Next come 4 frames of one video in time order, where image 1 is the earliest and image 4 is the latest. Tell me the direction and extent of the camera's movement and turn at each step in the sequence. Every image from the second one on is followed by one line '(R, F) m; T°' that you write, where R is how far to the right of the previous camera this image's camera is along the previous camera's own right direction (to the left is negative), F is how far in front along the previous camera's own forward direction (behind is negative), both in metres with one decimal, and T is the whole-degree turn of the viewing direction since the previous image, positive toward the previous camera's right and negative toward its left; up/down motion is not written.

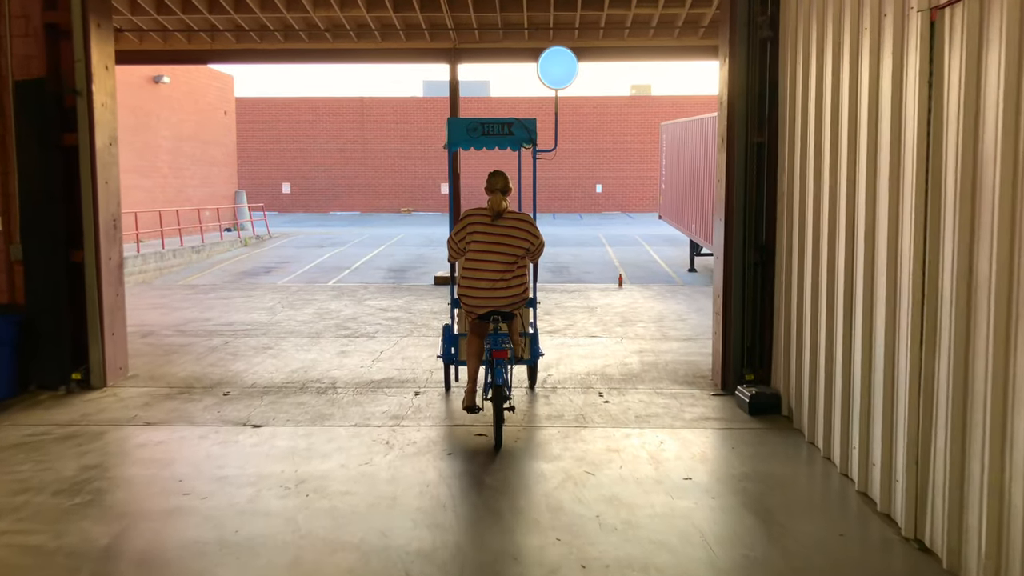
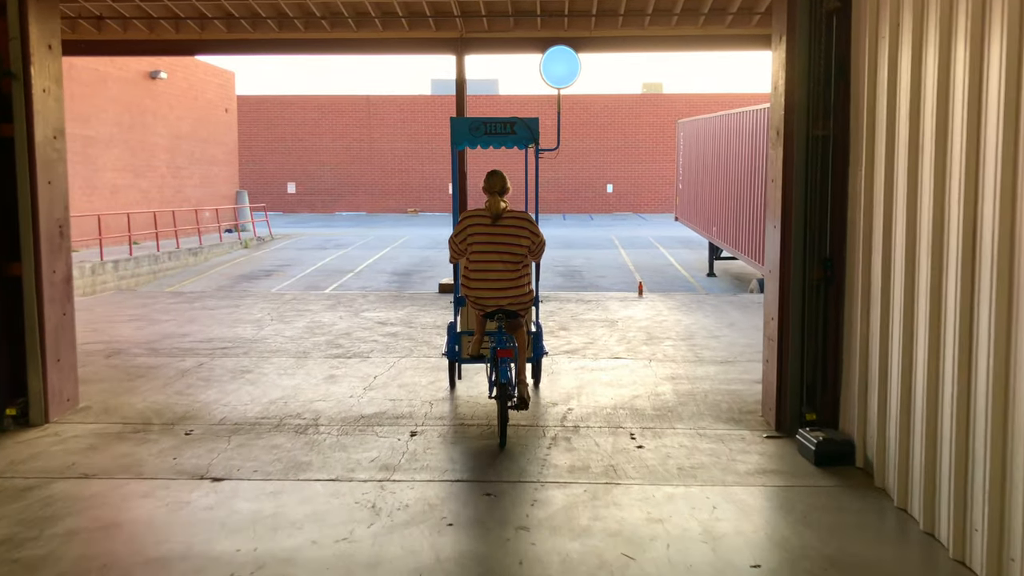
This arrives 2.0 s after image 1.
(0.0, +1.0) m; -1°
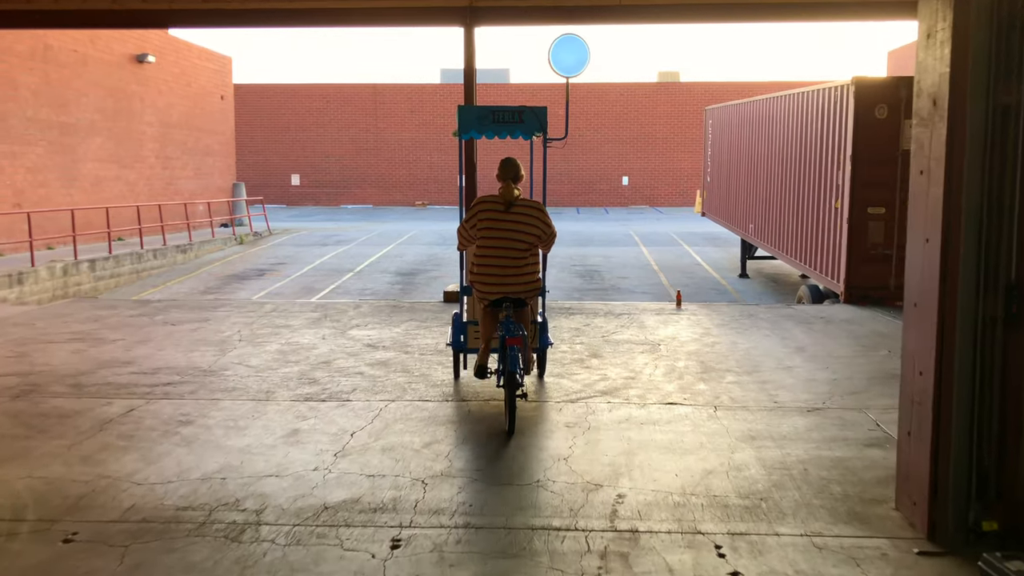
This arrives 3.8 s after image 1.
(-0.1, +1.7) m; -1°
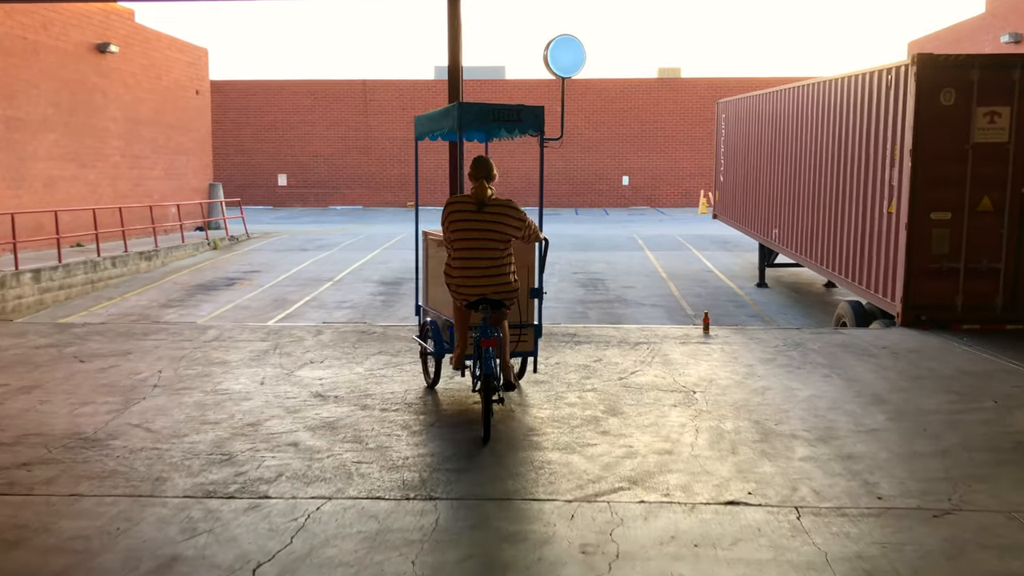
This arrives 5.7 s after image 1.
(0.0, +1.8) m; 0°
